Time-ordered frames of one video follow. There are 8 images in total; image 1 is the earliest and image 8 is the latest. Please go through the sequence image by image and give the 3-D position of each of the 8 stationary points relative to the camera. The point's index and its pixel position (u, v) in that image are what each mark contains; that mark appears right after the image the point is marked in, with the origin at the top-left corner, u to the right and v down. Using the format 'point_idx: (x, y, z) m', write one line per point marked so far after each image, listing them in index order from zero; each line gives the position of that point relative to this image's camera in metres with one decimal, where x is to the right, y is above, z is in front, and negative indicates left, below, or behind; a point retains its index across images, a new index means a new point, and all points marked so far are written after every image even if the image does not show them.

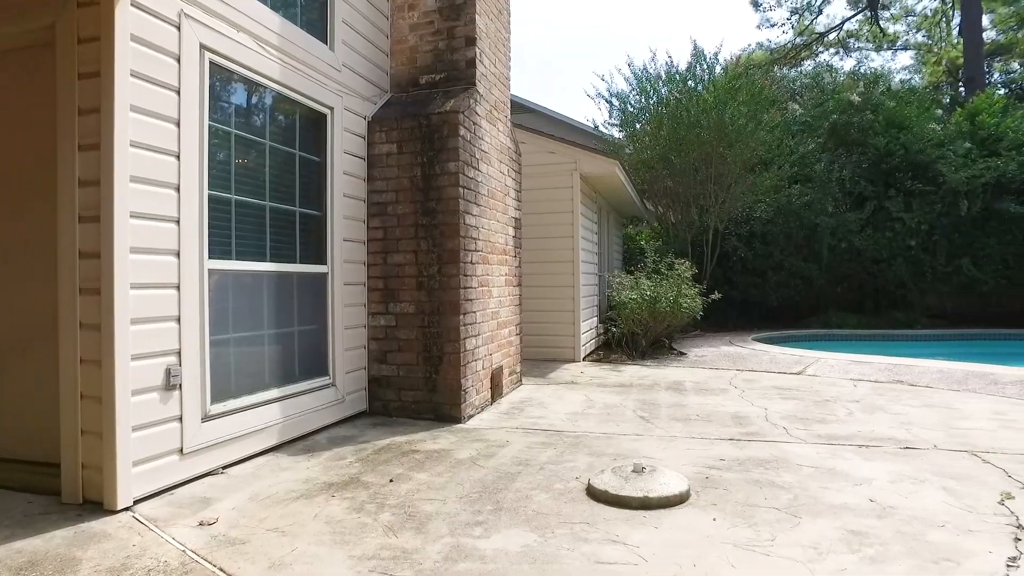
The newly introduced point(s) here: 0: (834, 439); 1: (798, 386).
0: (+1.9, -0.9, +3.9) m
1: (+2.5, -0.9, +5.8) m
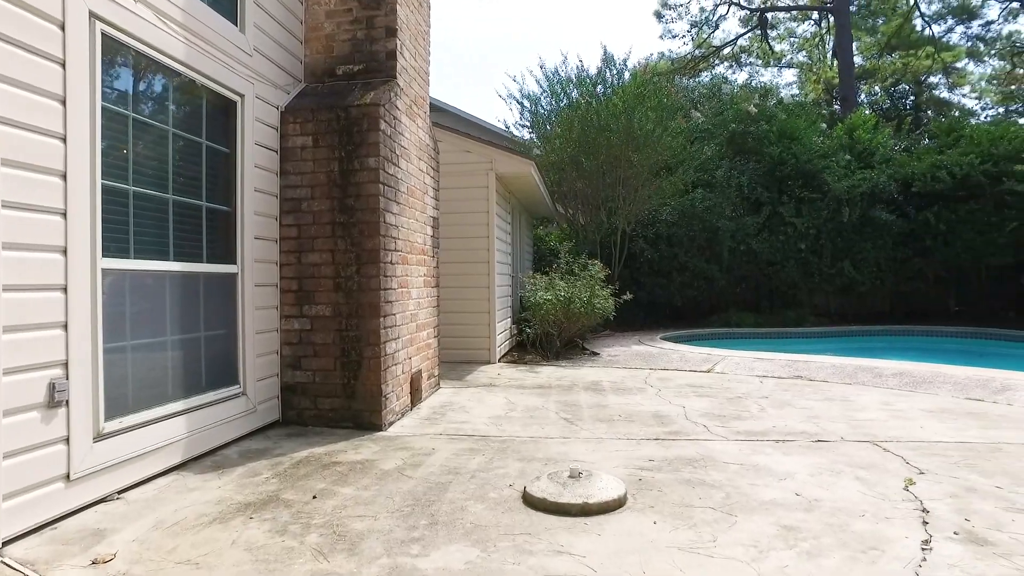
0: (+1.5, -0.9, +4.0) m
1: (+1.8, -0.9, +6.0) m
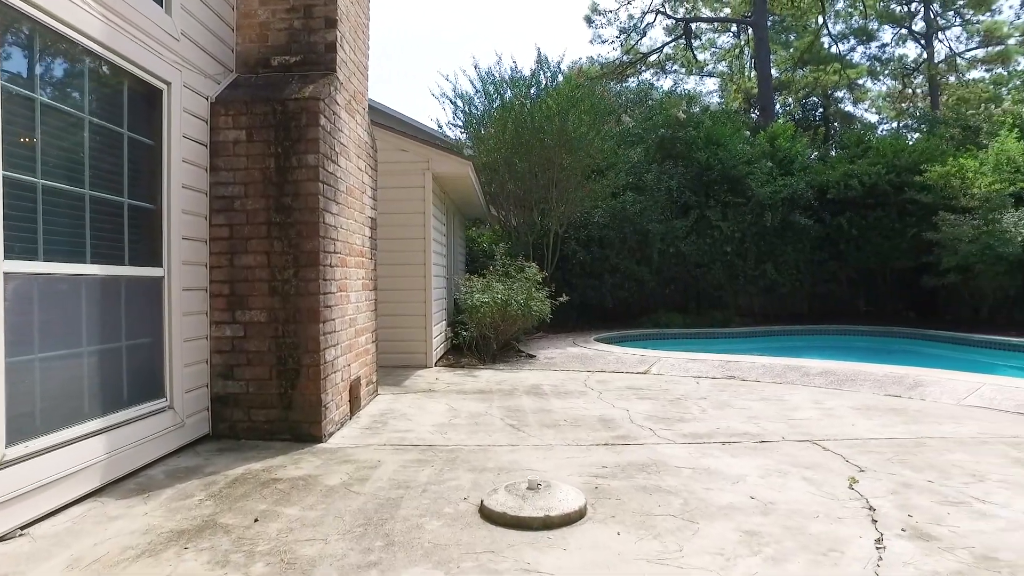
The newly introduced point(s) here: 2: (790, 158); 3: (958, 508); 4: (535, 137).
0: (+1.1, -0.9, +4.0) m
1: (+1.2, -0.9, +6.1) m
2: (+5.6, +2.6, +13.2) m
3: (+1.9, -0.9, +2.9) m
4: (+0.4, +2.4, +10.4) m
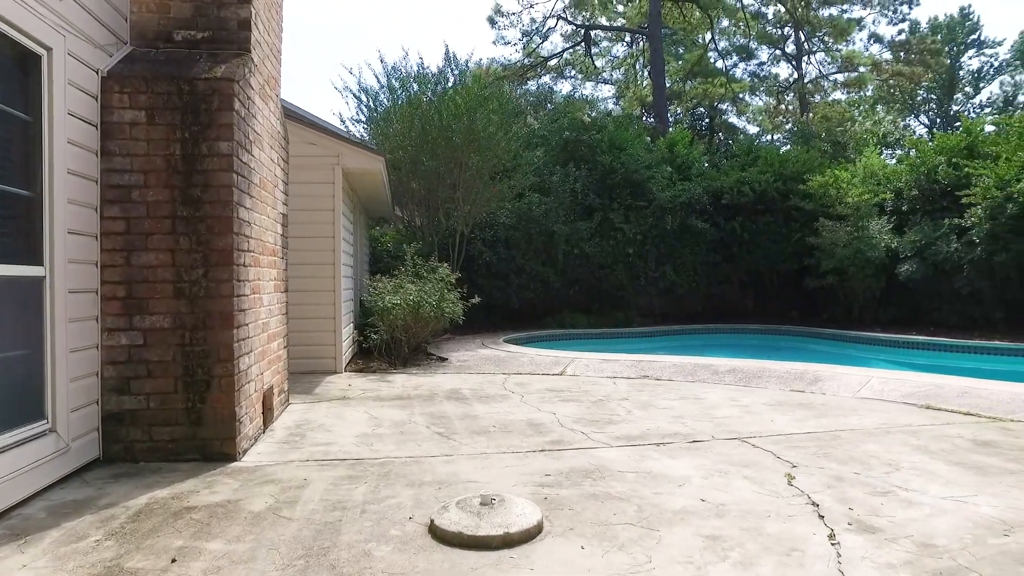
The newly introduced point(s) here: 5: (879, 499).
0: (+0.7, -0.9, +4.0) m
1: (+0.5, -0.9, +6.0) m
2: (+3.7, +2.6, +13.8) m
3: (+1.7, -0.9, +3.0) m
4: (-1.1, +2.4, +10.2) m
5: (+1.7, -0.9, +3.0) m
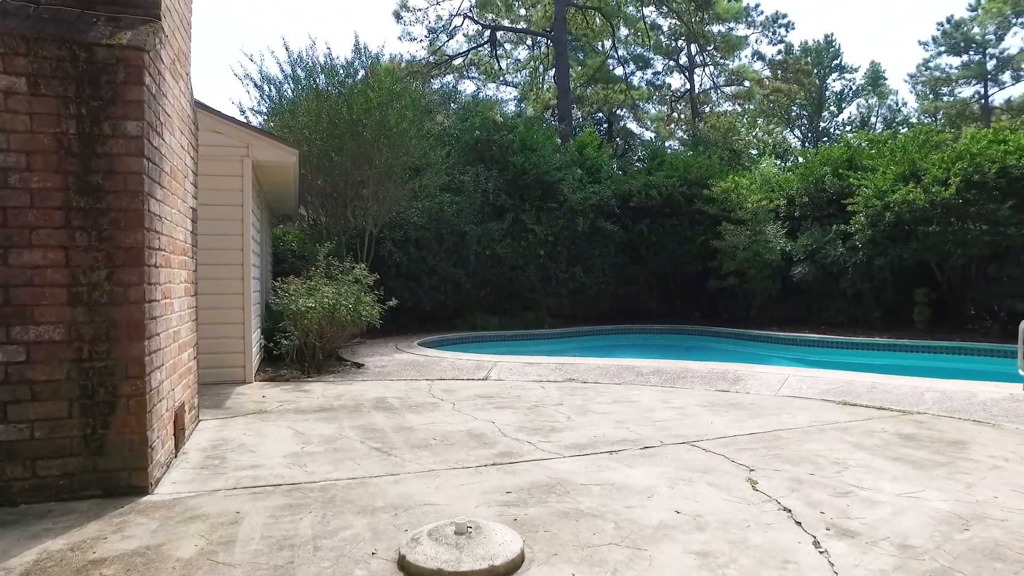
0: (+0.4, -0.9, +3.9) m
1: (-0.1, -0.9, +5.8) m
2: (+1.8, +2.6, +14.0) m
3: (+1.5, -1.0, +3.0) m
4: (-2.4, +2.3, +9.7) m
5: (+1.5, -1.0, +3.0) m
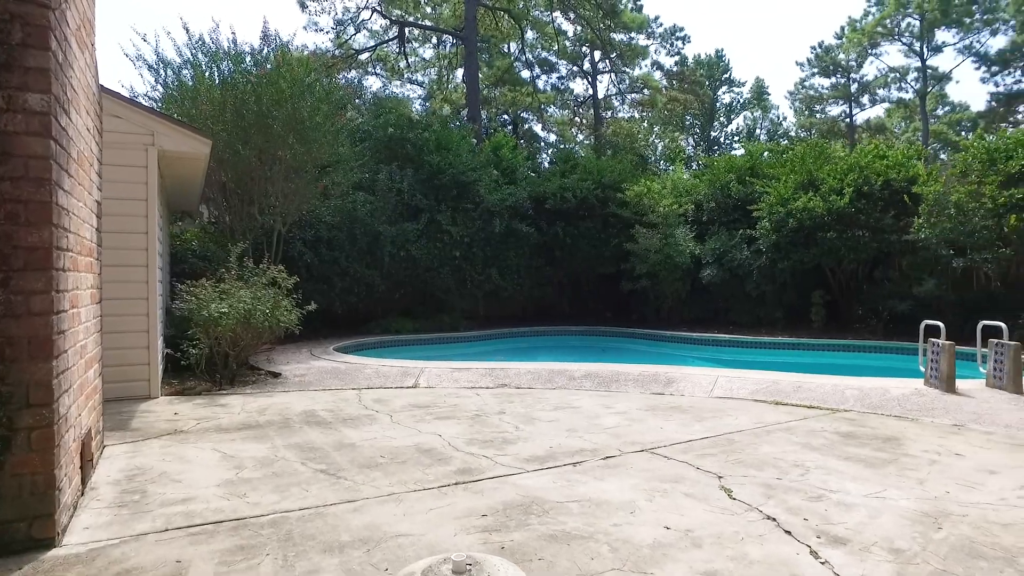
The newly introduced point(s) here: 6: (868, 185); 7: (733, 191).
0: (+0.2, -1.0, +3.7) m
1: (-0.6, -1.0, +5.5) m
2: (0.0, +2.6, +13.9) m
3: (+1.4, -1.0, +3.0) m
4: (-3.5, +2.3, +9.1) m
5: (+1.4, -1.0, +3.0) m
6: (+5.9, +1.7, +10.9) m
7: (+4.4, +1.9, +13.0) m
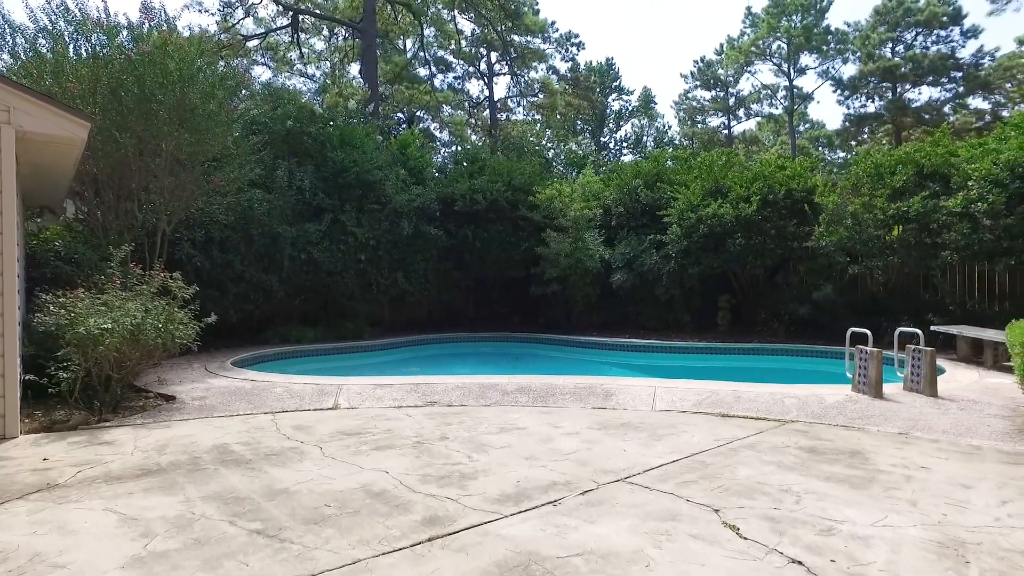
0: (0.0, -1.0, +3.2) m
1: (-1.1, -1.0, +4.9) m
2: (-1.9, +2.4, +13.3) m
3: (+1.4, -1.0, +2.8) m
4: (-4.5, +2.2, +7.9) m
5: (+1.3, -1.0, +2.7) m
6: (+4.5, +1.6, +11.3) m
7: (+2.6, +1.8, +13.1) m
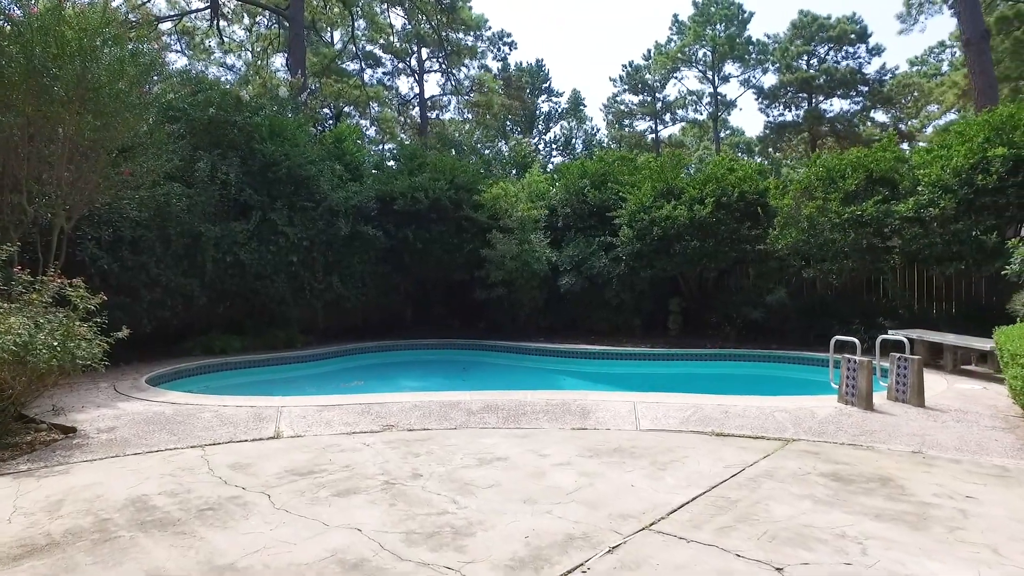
0: (+0.1, -1.1, +2.6) m
1: (-1.2, -1.1, +4.1) m
2: (-2.9, +2.4, +12.4) m
3: (+1.5, -1.1, +2.3) m
4: (-4.9, +2.1, +6.8) m
5: (+1.4, -1.1, +2.2) m
6: (+3.6, +1.6, +11.1) m
7: (+1.5, +1.7, +12.7) m
